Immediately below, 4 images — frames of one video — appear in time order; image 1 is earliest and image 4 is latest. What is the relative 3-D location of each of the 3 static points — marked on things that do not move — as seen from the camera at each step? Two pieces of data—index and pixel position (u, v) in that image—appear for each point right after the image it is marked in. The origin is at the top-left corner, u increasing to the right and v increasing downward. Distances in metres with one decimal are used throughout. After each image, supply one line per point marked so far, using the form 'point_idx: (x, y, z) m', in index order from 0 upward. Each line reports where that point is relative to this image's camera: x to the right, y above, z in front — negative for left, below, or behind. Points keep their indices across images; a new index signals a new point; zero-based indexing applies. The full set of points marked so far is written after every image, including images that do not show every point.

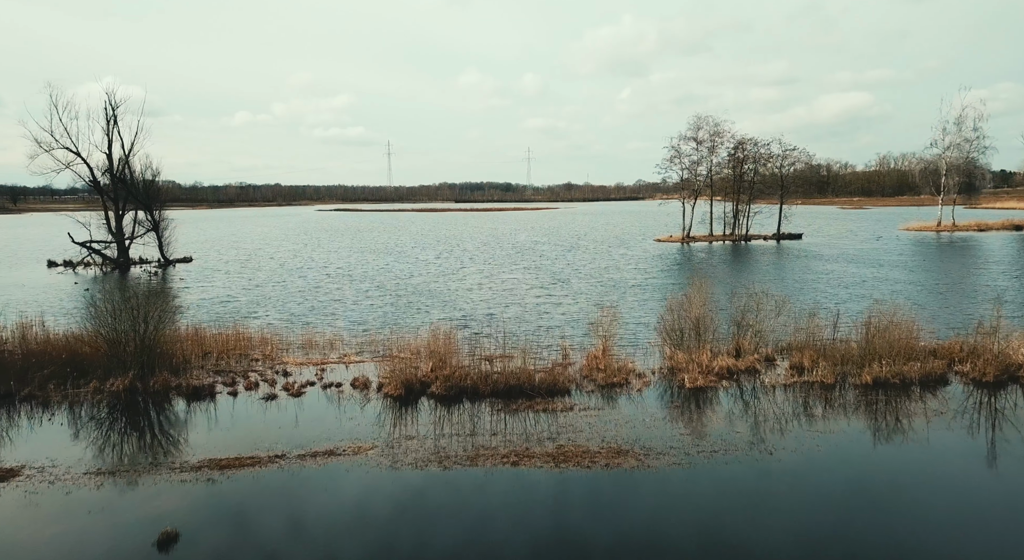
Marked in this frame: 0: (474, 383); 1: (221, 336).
0: (-0.9, -2.4, +15.0) m
1: (-8.4, -1.6, +18.7) m
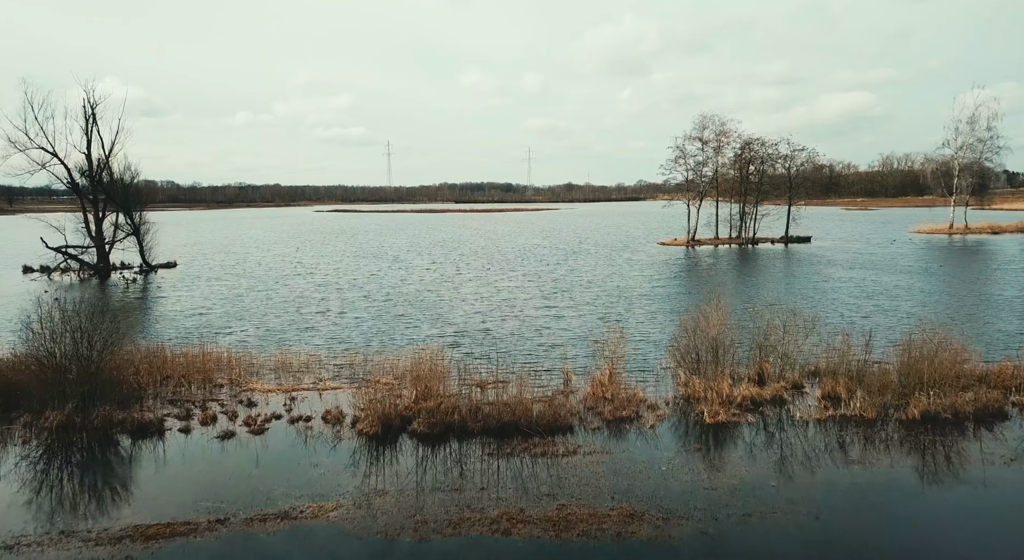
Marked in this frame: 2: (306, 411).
0: (-1.0, -2.8, +13.1) m
1: (-8.5, -2.0, +16.8) m
2: (-4.5, -2.8, +14.0) m
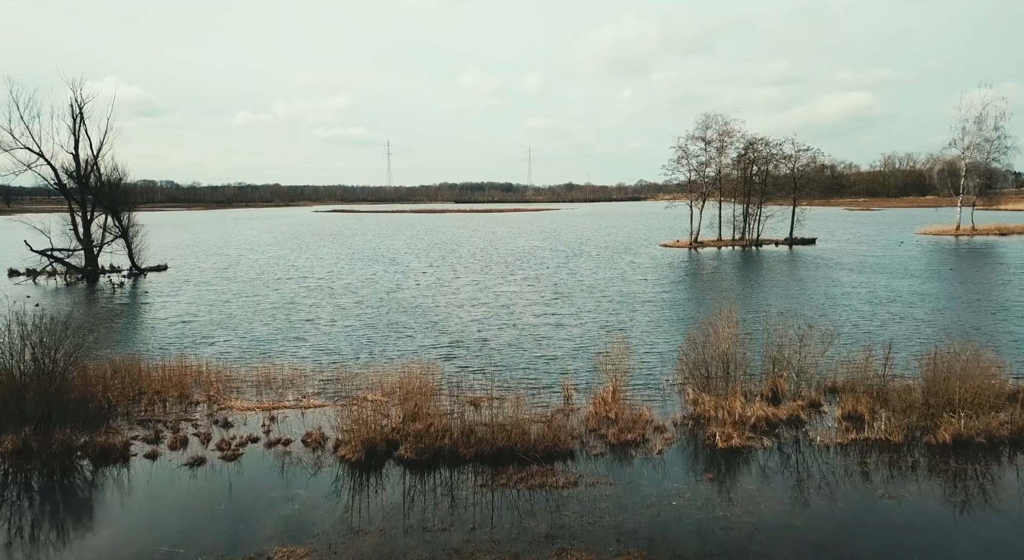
0: (-1.1, -3.0, +12.0) m
1: (-8.6, -2.2, +15.8) m
2: (-4.5, -3.0, +13.0) m
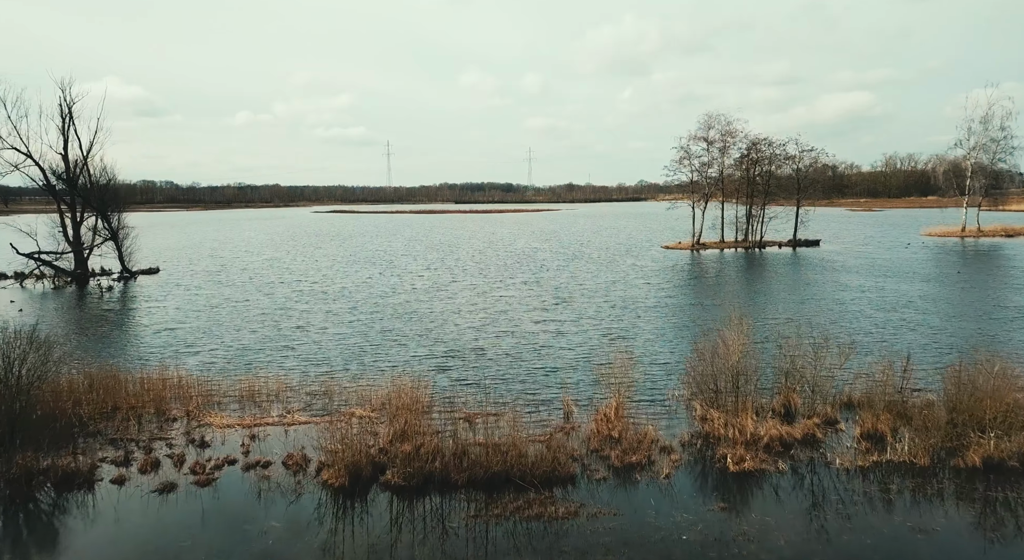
0: (-1.1, -3.2, +11.2) m
1: (-8.7, -2.4, +14.9) m
2: (-4.6, -3.2, +12.2) m
